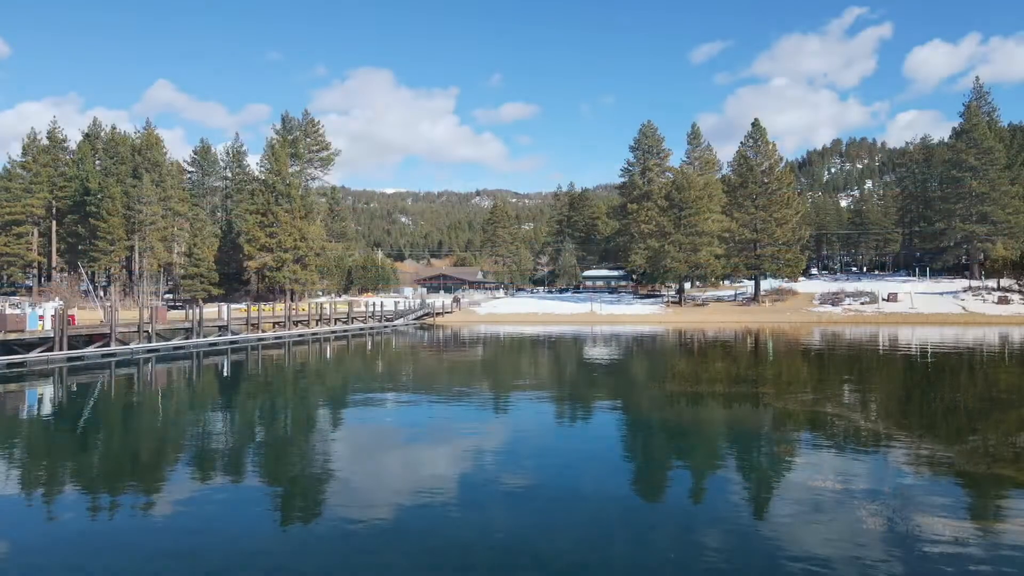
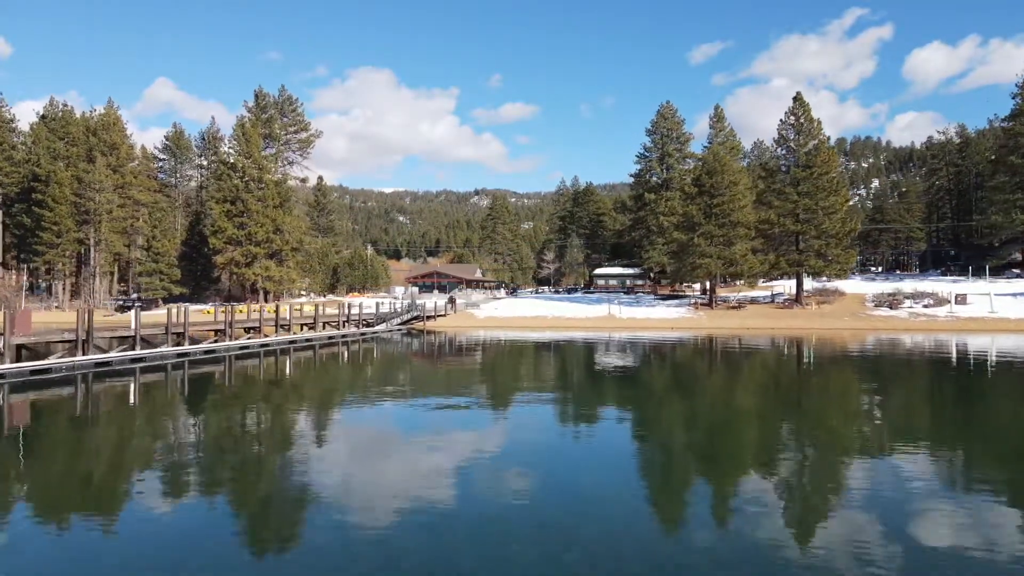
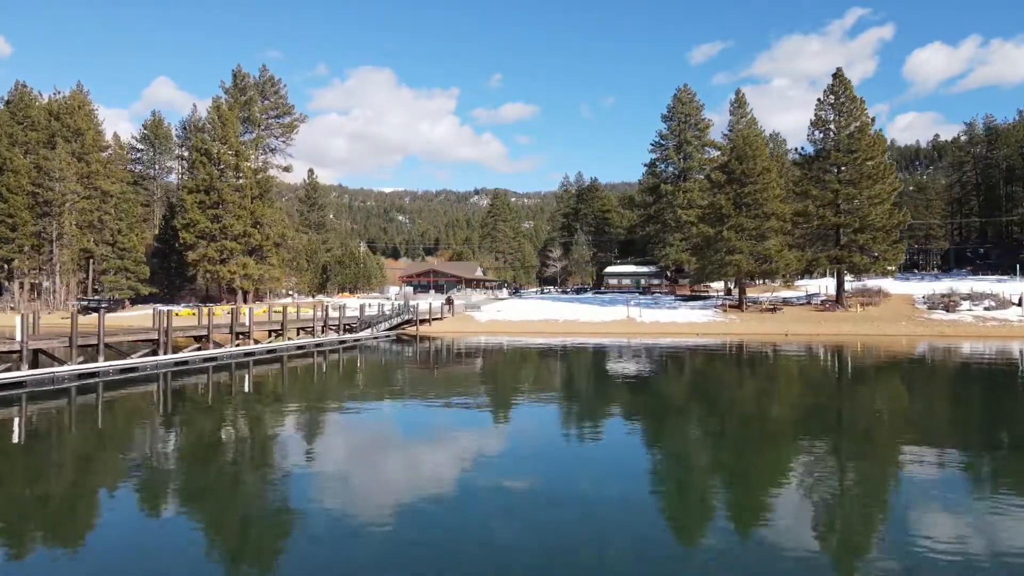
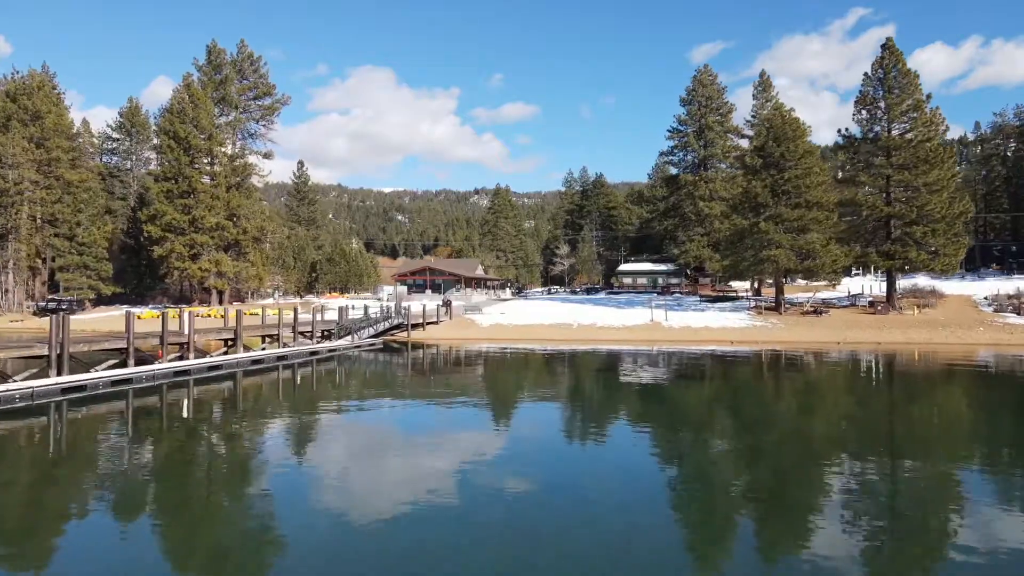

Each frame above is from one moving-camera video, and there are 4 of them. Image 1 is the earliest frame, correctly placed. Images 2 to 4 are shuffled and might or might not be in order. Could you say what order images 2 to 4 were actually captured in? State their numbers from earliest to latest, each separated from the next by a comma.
2, 3, 4
